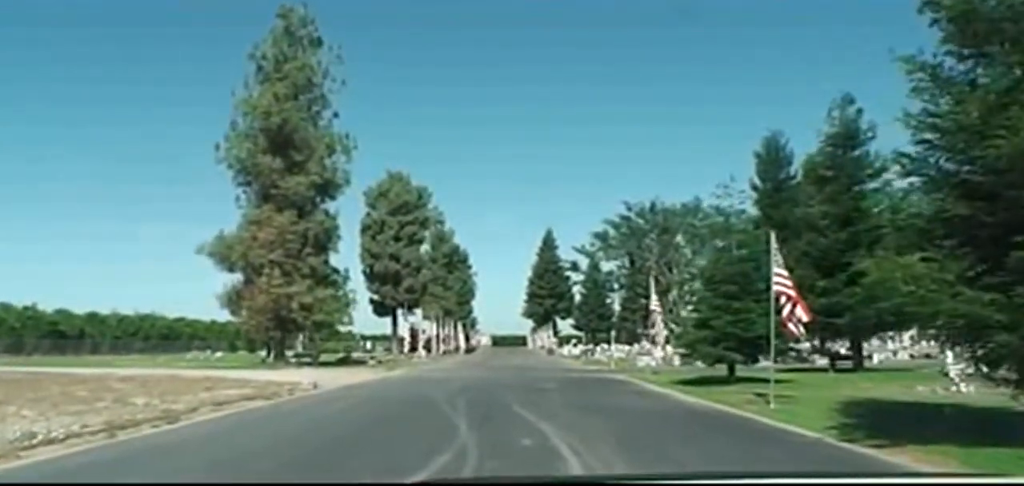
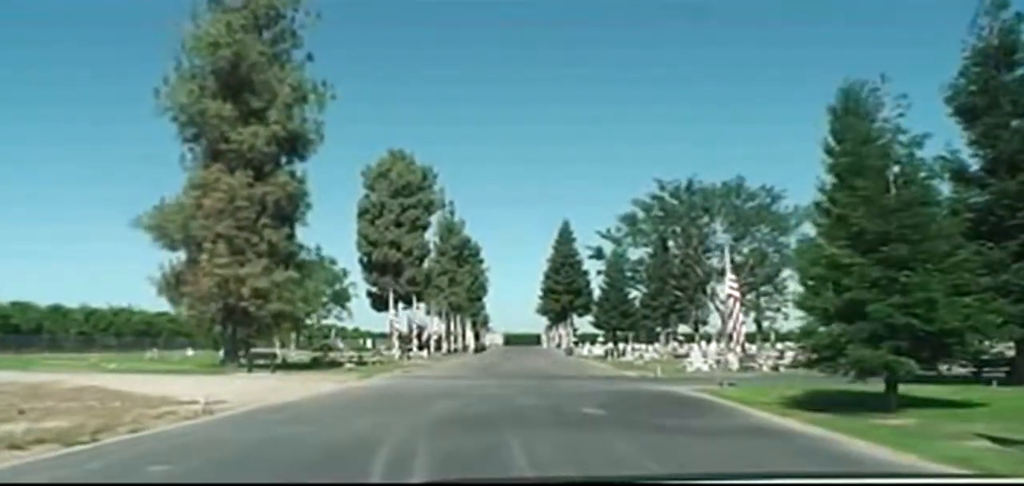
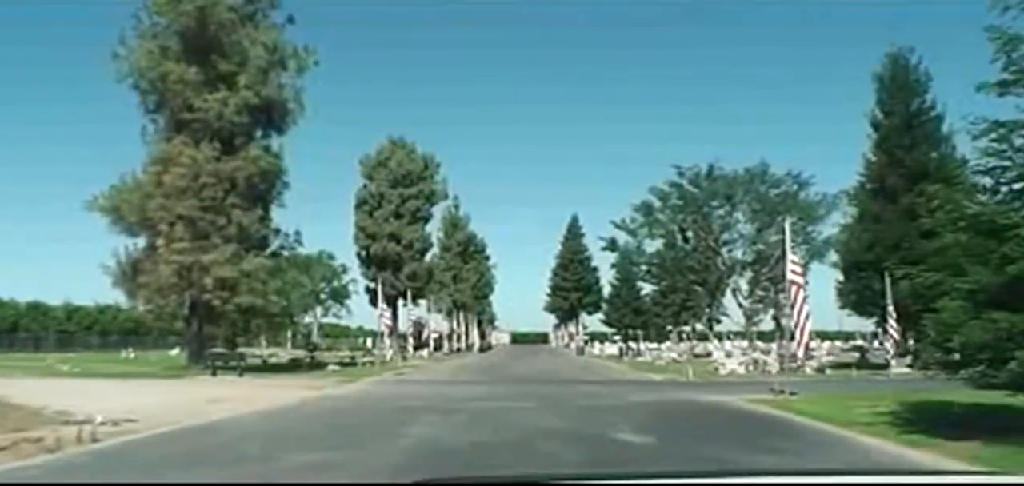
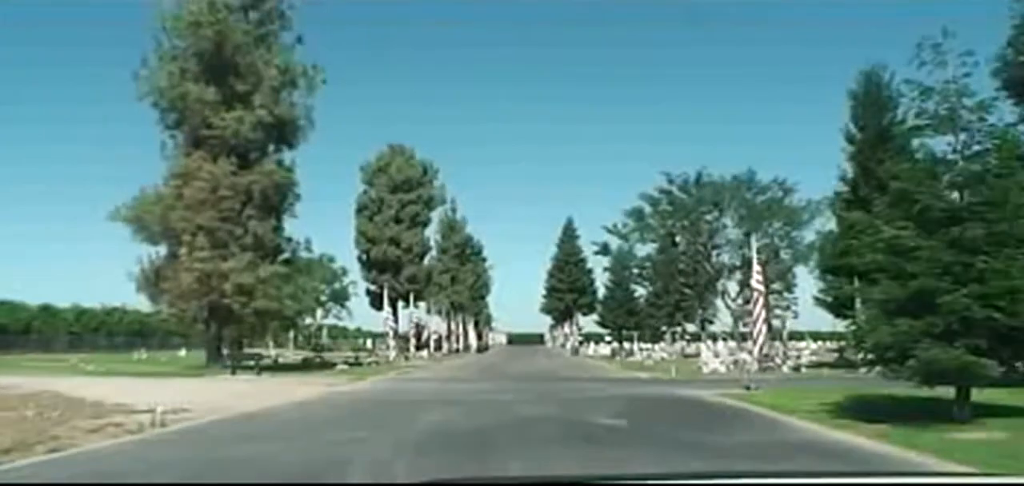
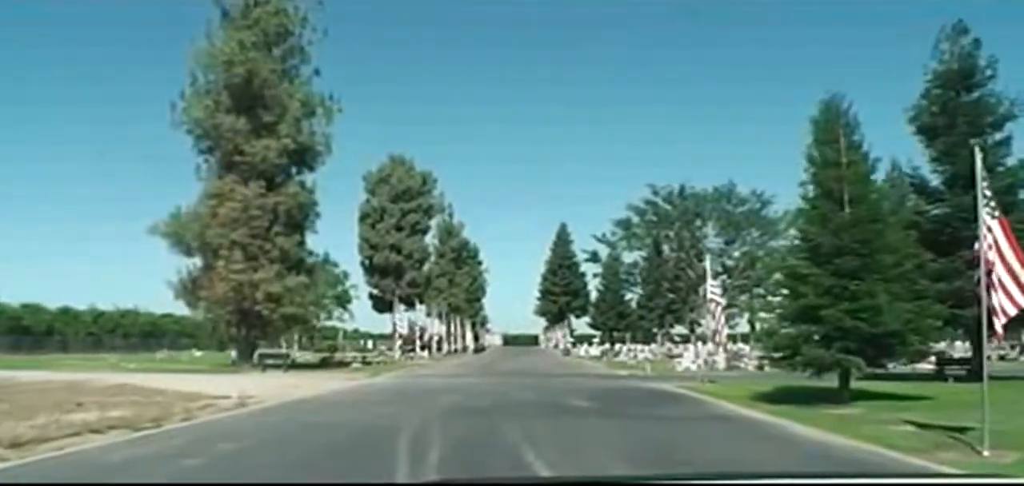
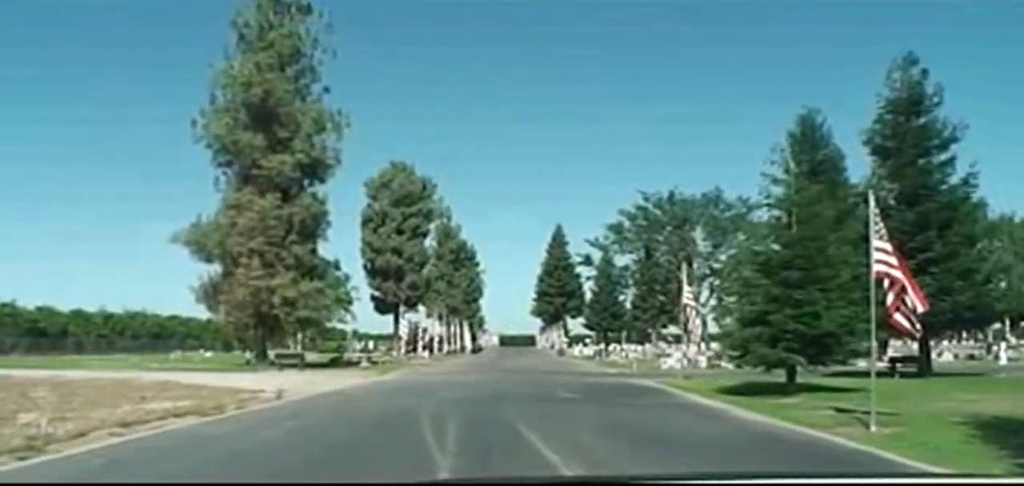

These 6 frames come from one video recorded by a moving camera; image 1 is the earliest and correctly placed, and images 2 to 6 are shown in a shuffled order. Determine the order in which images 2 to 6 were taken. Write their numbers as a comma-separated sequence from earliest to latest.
6, 5, 2, 4, 3
